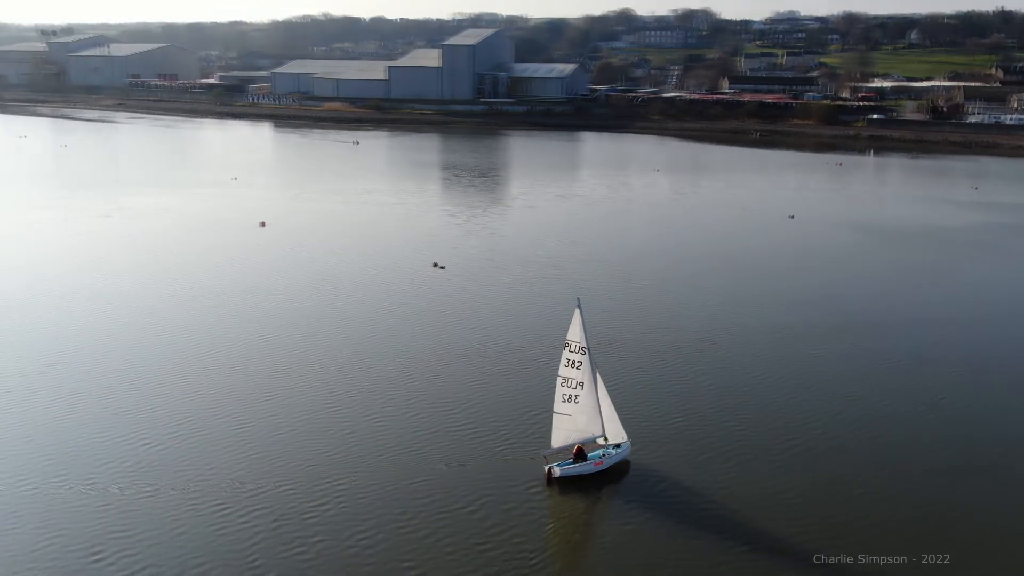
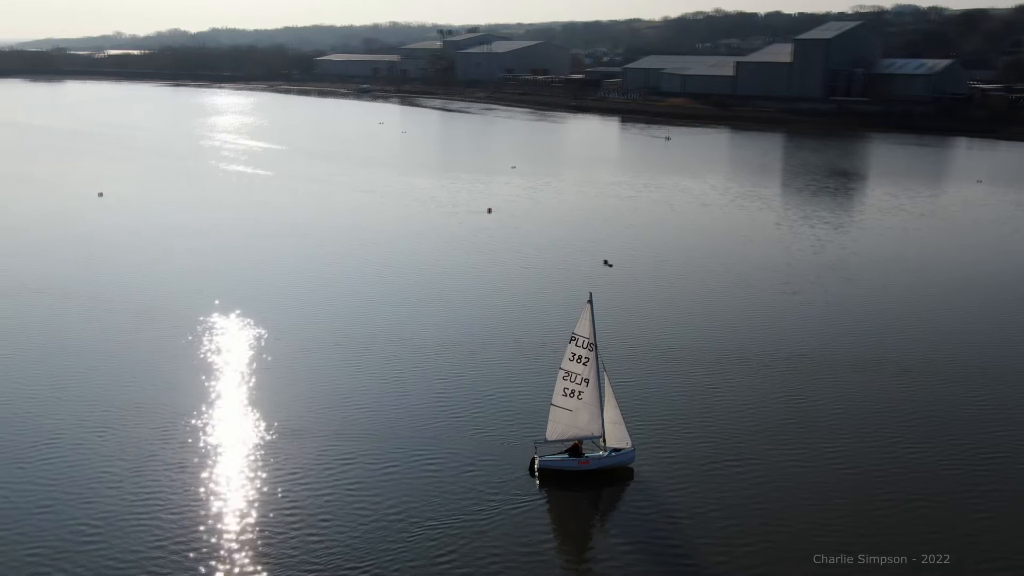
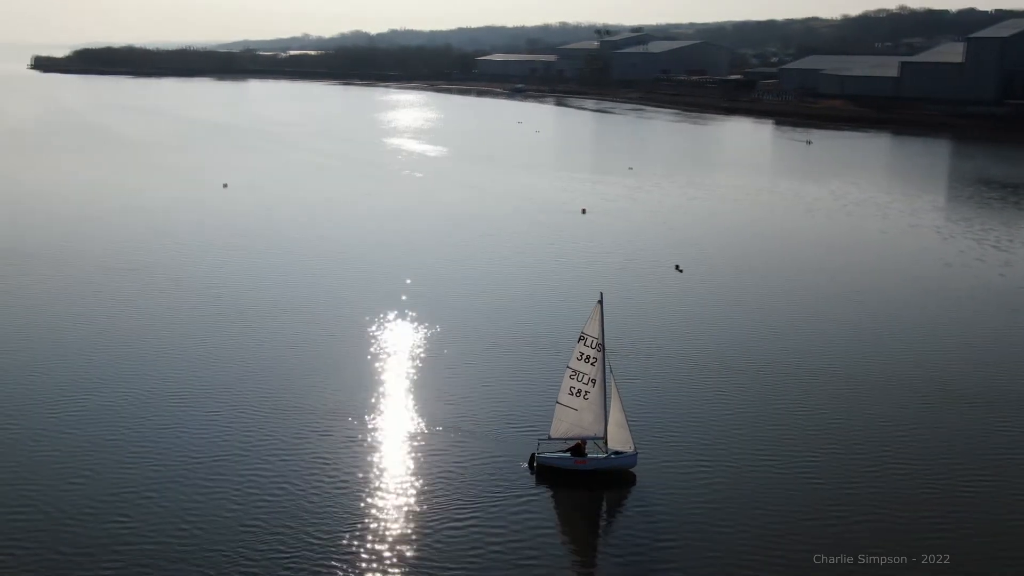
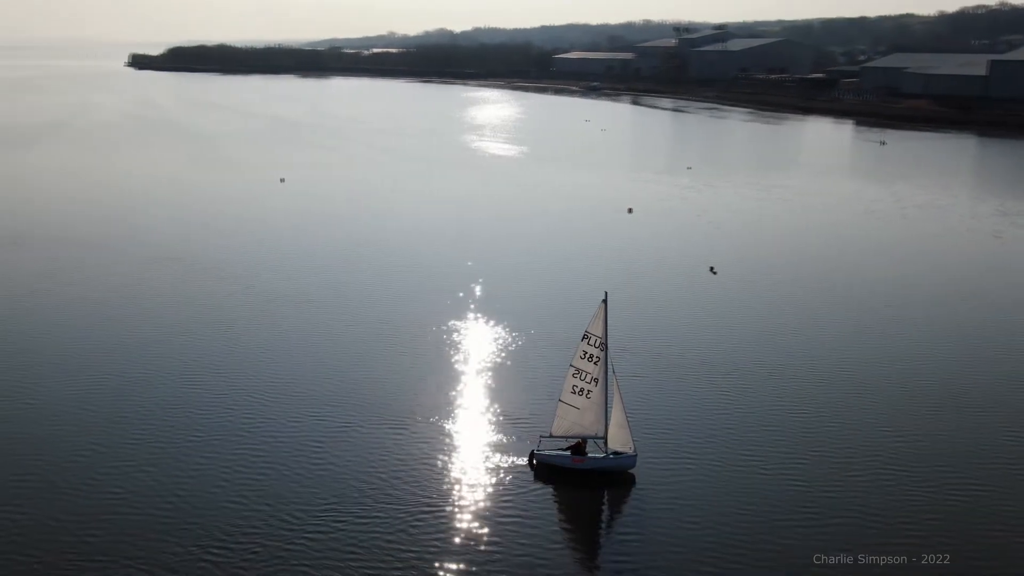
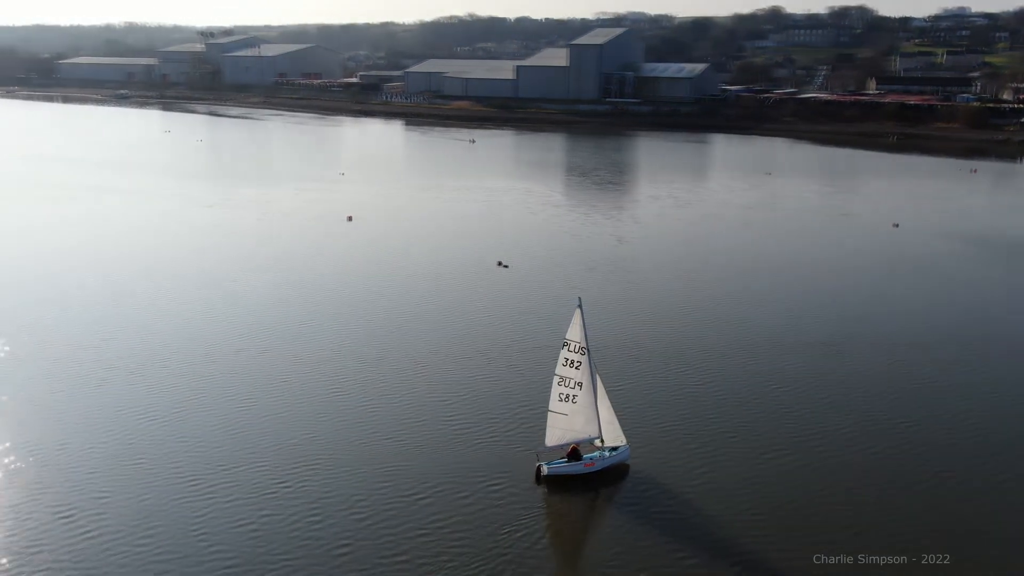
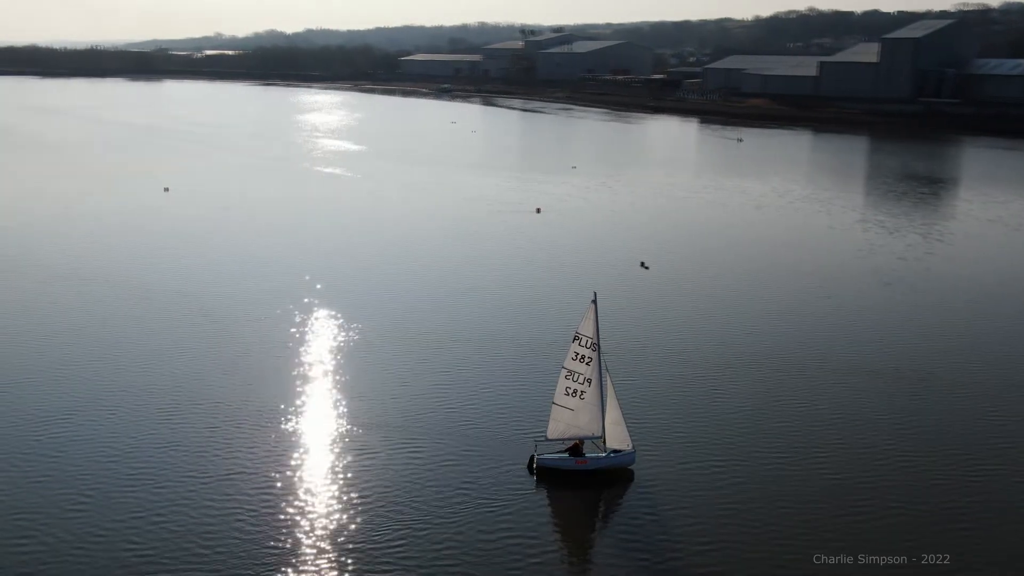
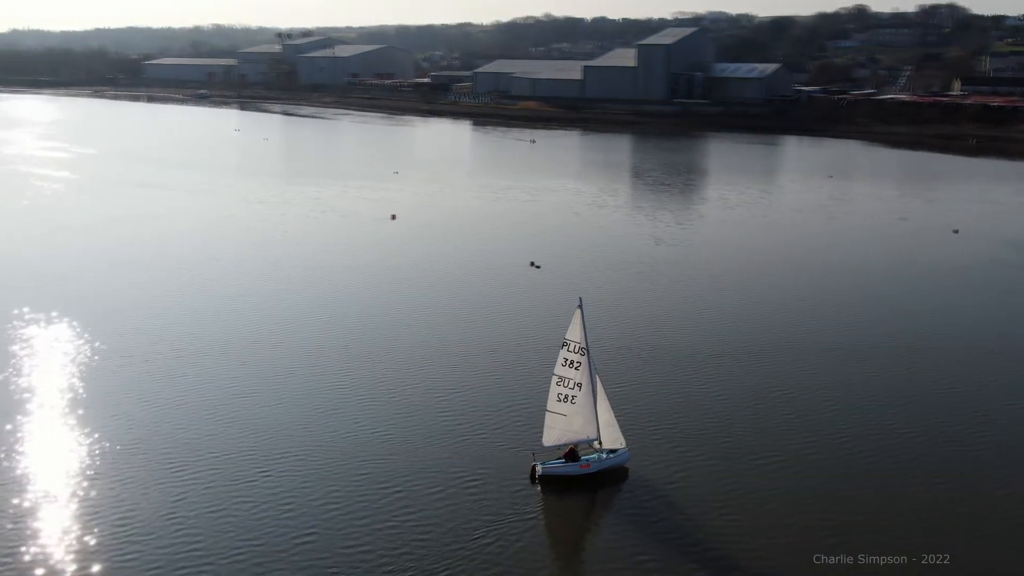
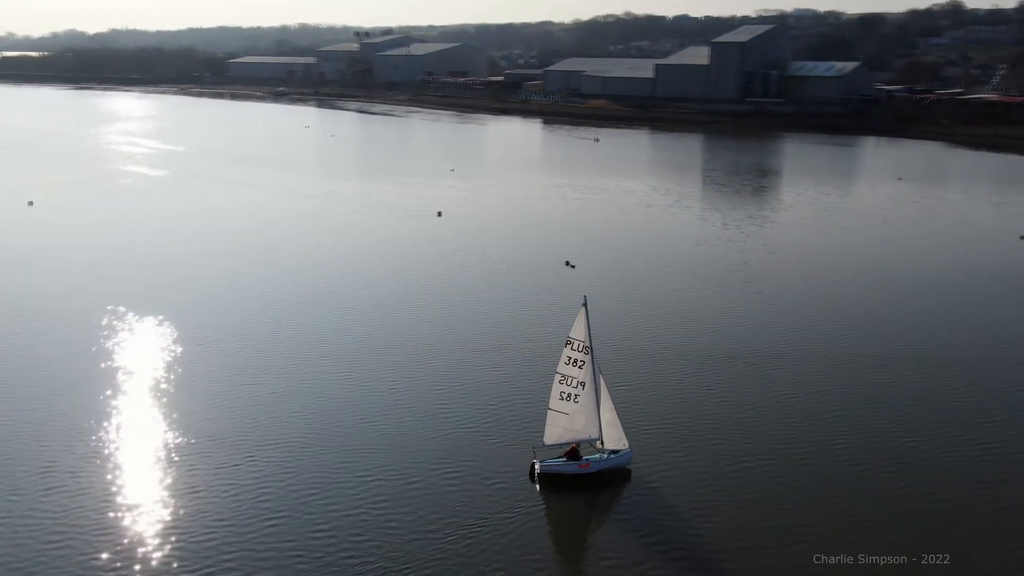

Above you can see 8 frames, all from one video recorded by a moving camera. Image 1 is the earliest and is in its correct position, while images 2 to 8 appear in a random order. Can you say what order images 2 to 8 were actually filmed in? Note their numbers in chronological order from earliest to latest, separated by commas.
5, 7, 8, 2, 6, 3, 4
